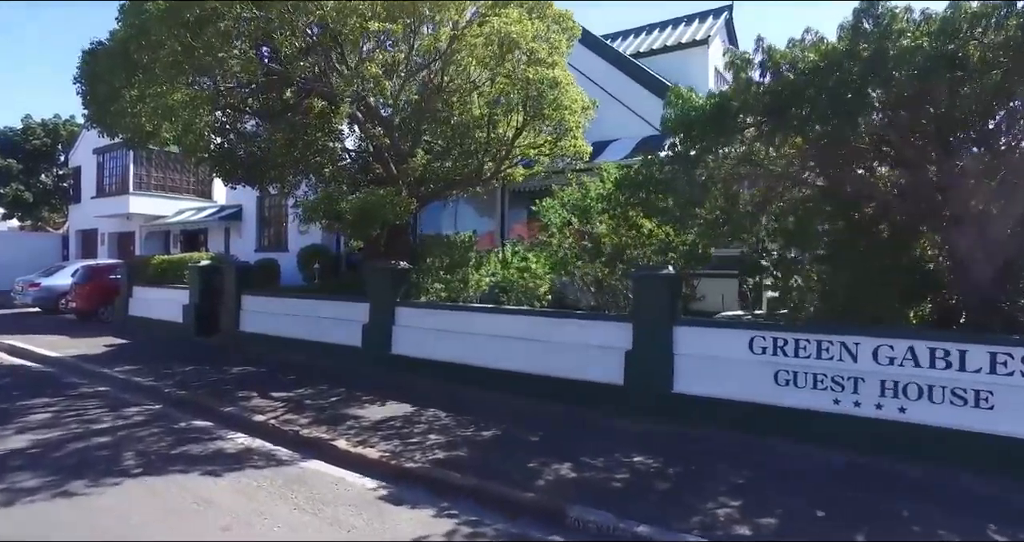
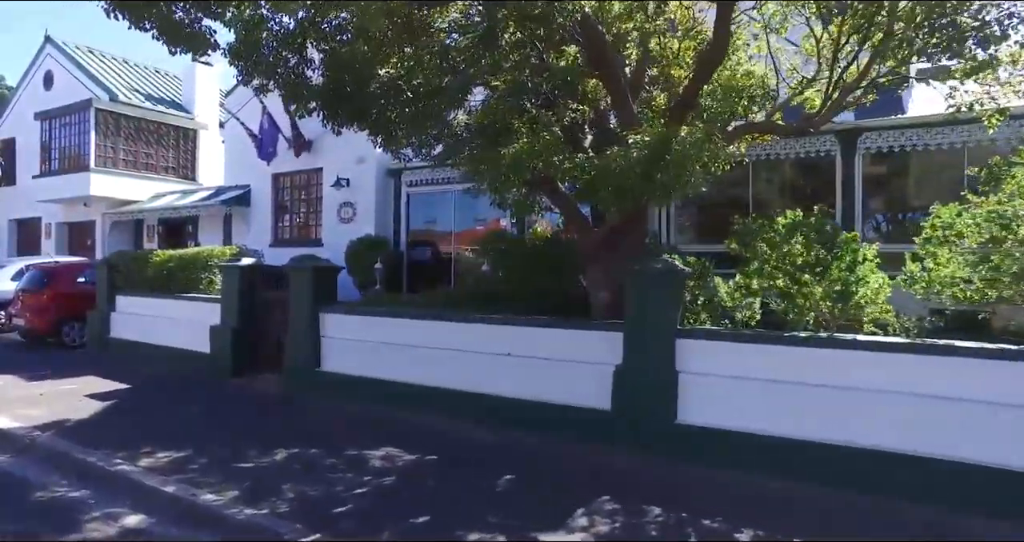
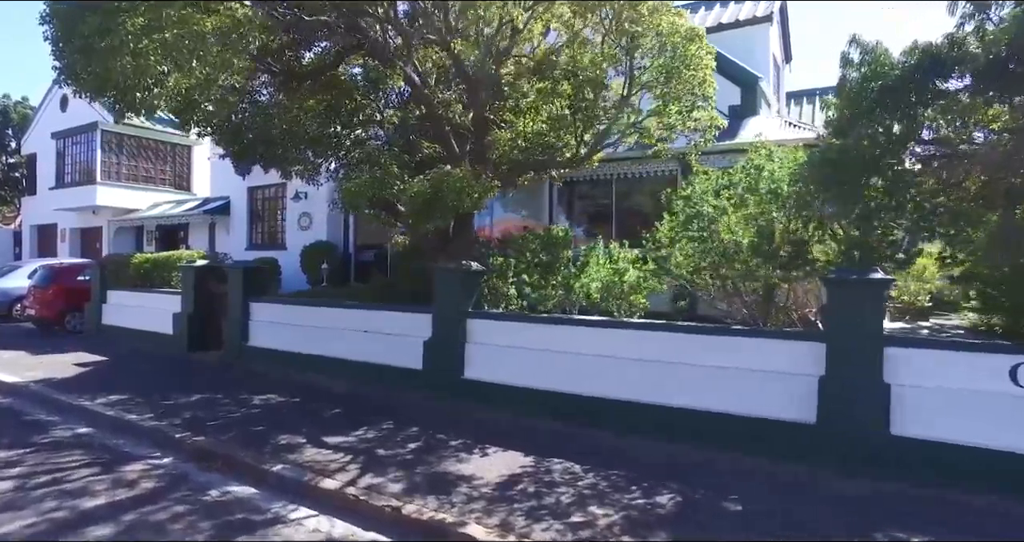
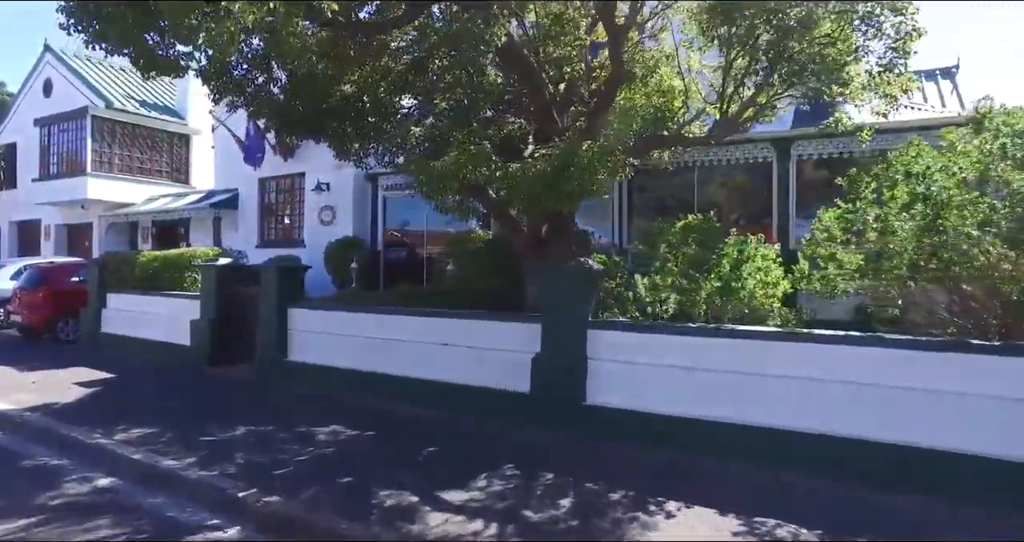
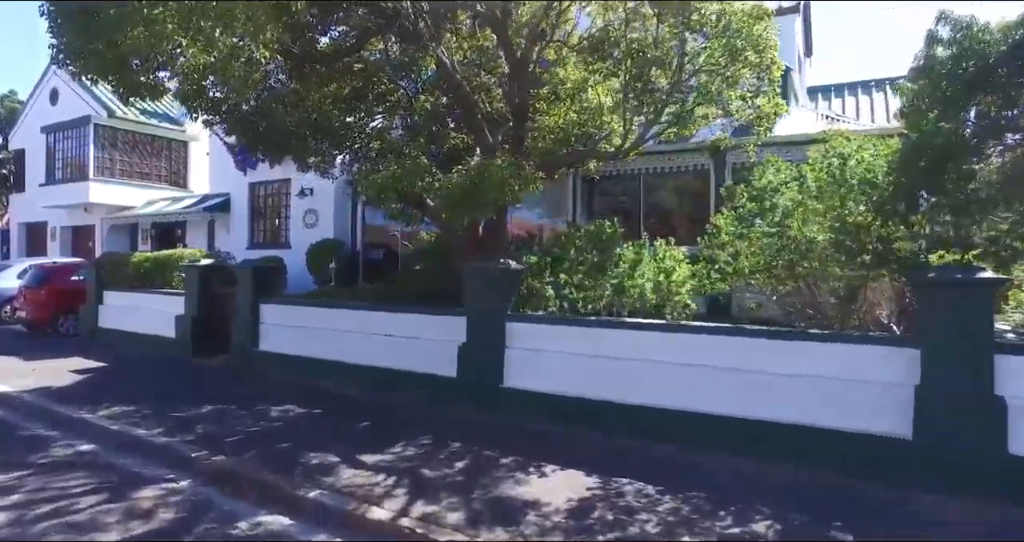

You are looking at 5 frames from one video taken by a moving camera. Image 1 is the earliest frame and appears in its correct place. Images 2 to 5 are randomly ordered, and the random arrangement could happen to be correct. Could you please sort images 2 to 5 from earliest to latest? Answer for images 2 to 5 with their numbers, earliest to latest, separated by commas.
3, 5, 4, 2
